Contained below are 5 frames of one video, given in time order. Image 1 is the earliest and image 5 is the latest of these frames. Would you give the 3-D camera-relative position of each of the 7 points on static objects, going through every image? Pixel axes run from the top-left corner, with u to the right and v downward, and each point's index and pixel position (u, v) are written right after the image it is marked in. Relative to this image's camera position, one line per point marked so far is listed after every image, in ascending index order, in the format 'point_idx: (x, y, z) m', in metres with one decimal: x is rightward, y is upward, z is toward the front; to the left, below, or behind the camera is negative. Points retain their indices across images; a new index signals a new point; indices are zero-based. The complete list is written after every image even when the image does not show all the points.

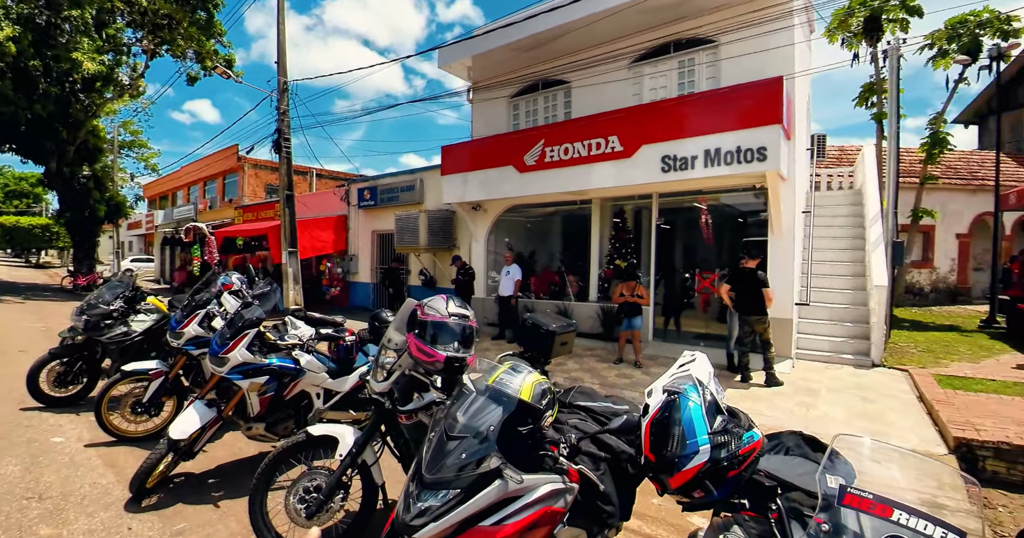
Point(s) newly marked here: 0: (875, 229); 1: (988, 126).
0: (+5.8, +0.6, +7.6) m
1: (+15.5, +4.4, +15.4) m
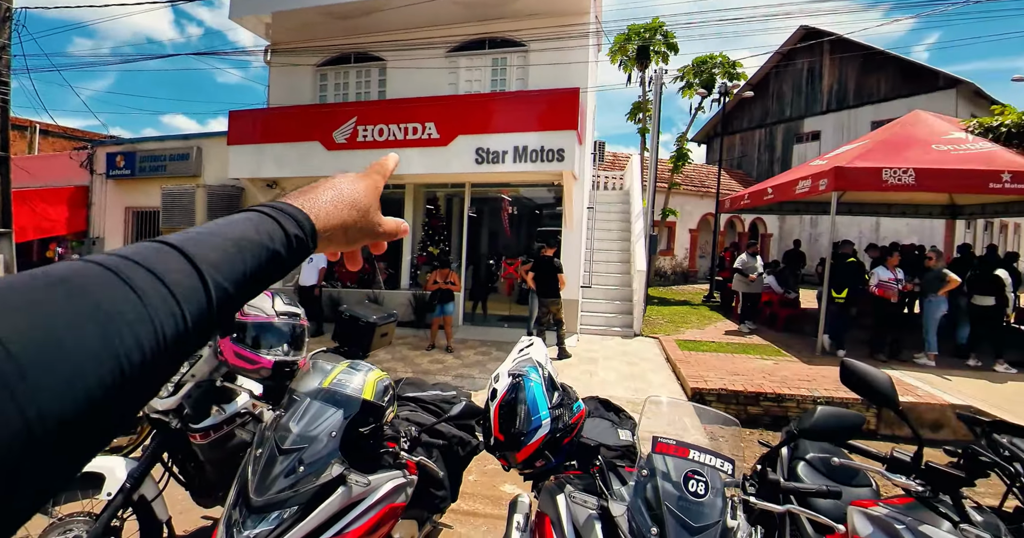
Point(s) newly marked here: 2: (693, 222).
0: (+2.5, +0.8, +9.3) m
1: (+8.3, +5.0, +20.2) m
2: (+5.2, +1.3, +13.9) m
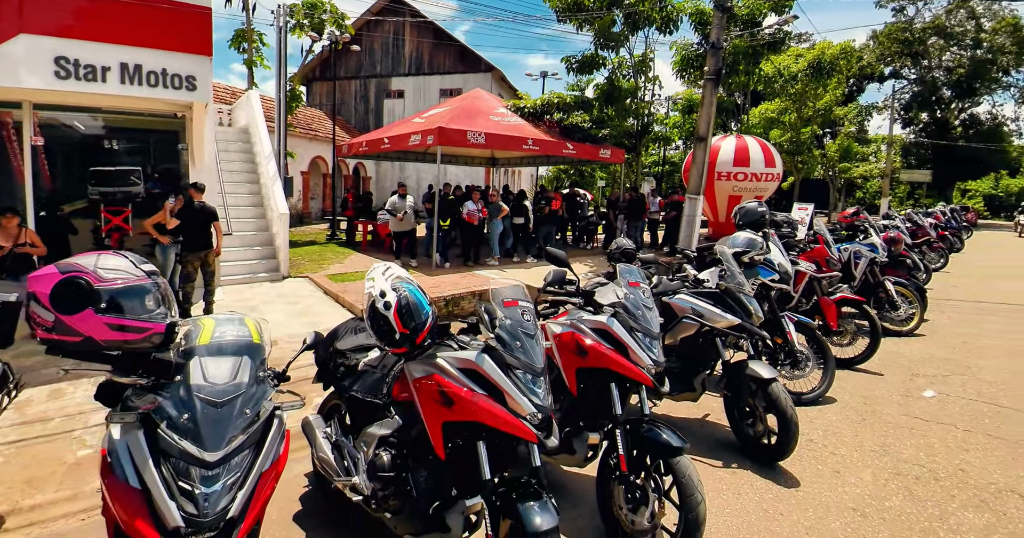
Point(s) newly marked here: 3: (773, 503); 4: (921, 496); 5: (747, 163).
0: (-4.4, +1.8, +9.0) m
1: (-8.5, +7.3, +20.2) m
2: (-5.9, +2.9, +14.1) m
3: (+1.4, -1.3, +2.7) m
4: (+2.3, -1.3, +2.8) m
5: (+5.5, +2.4, +11.5) m
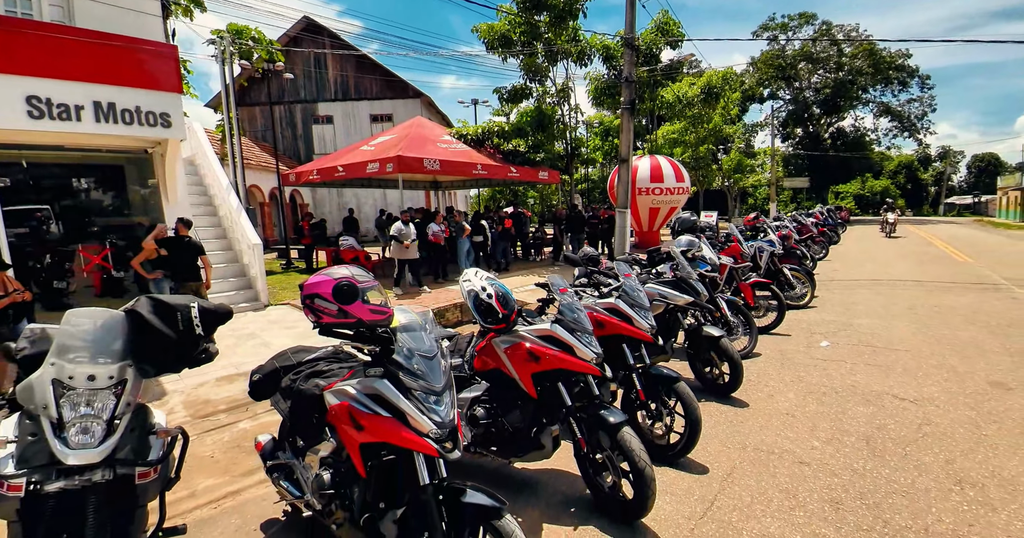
0: (-5.2, +1.3, +9.2) m
1: (-11.4, +6.0, +19.7) m
2: (-7.6, +2.0, +14.1) m
3: (+1.8, -1.2, +3.9) m
4: (+2.6, -1.1, +4.1) m
5: (+4.1, +2.4, +13.4) m
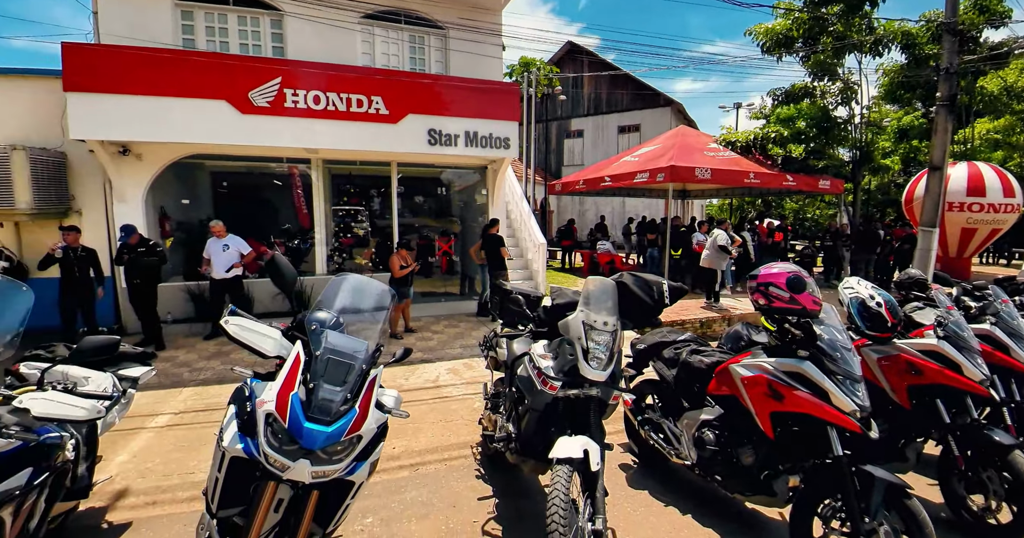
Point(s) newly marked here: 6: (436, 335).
0: (+0.2, +1.4, +11.1) m
1: (-0.8, +6.3, +23.2) m
2: (0.0, +2.2, +16.5) m
3: (+4.3, -1.4, +3.5) m
4: (+5.1, -1.4, +3.3) m
5: (+10.5, +1.7, +11.2) m
6: (-1.2, -1.1, +8.2) m
